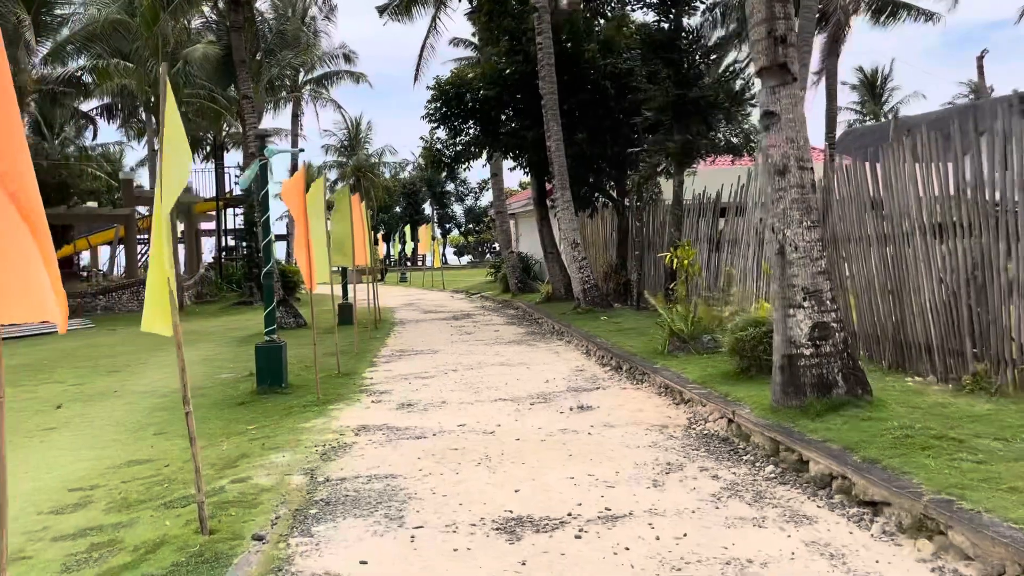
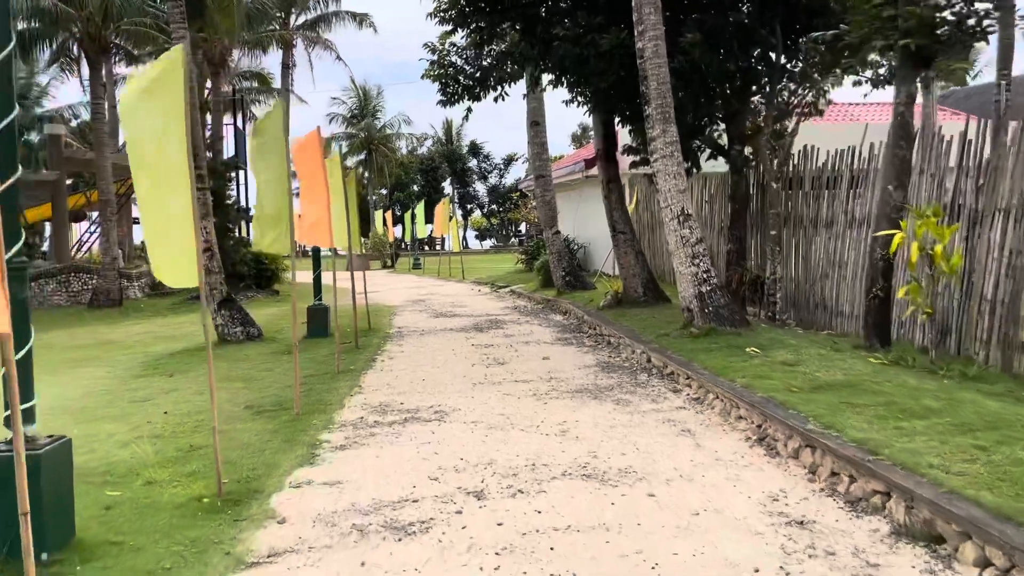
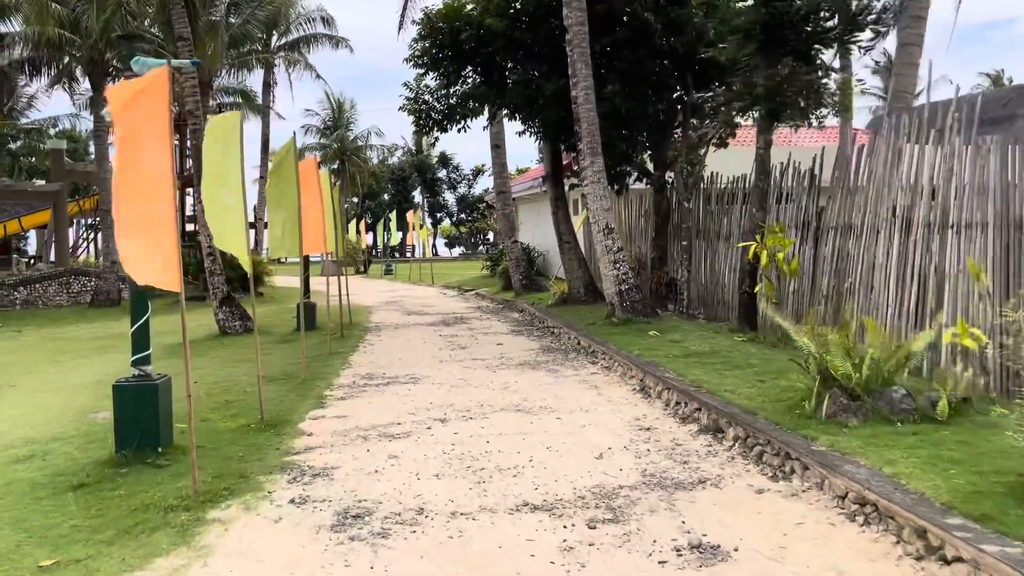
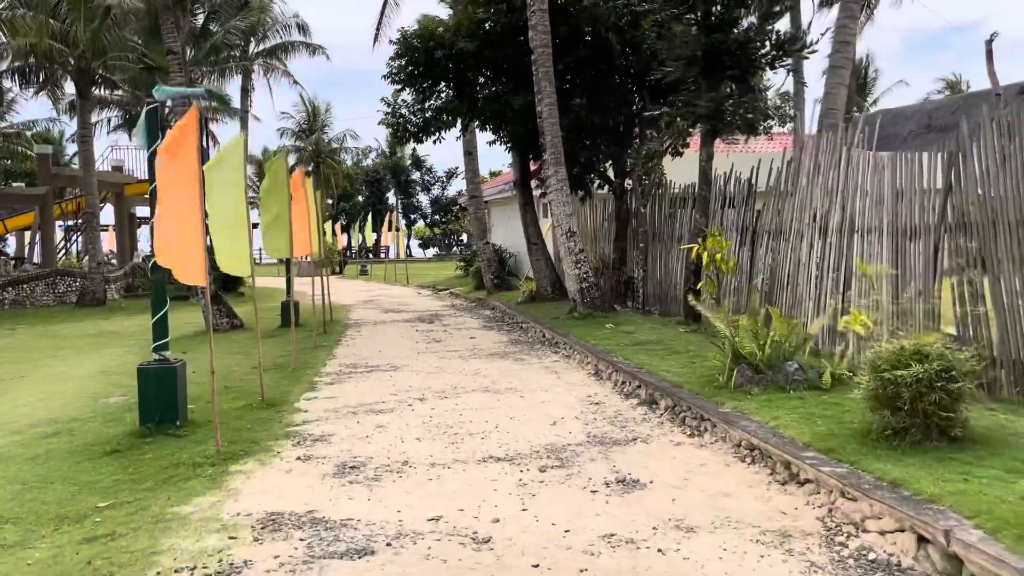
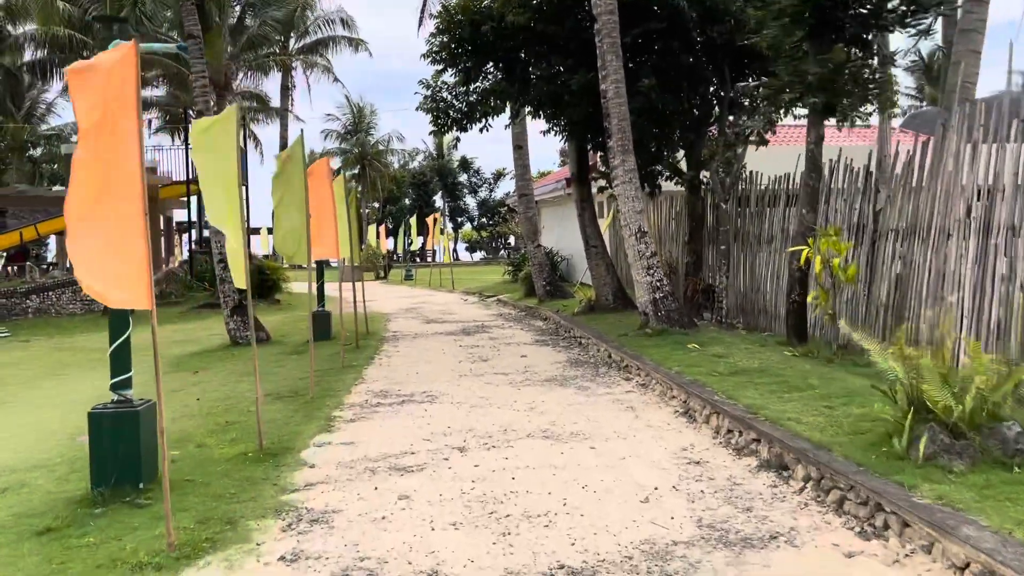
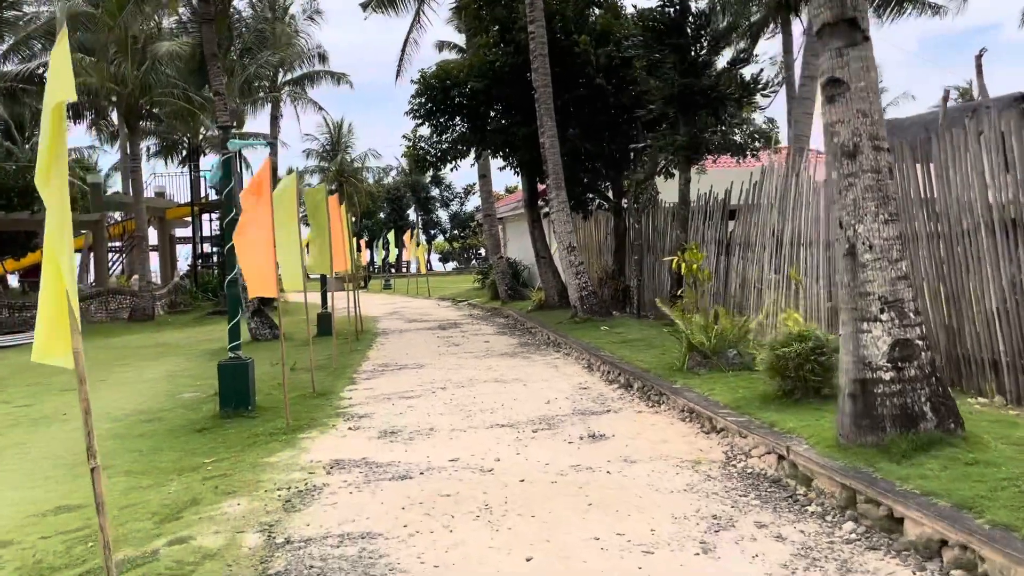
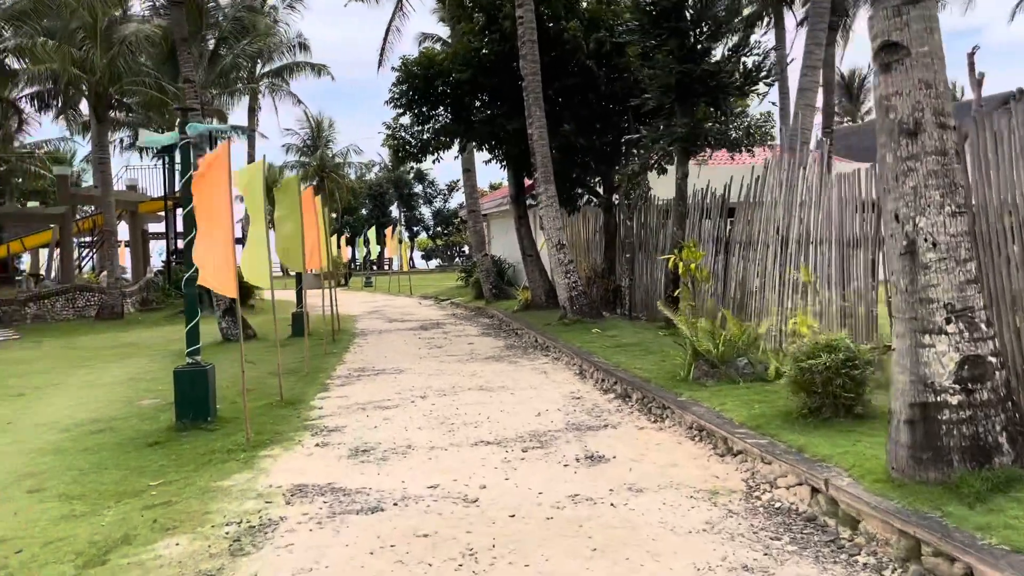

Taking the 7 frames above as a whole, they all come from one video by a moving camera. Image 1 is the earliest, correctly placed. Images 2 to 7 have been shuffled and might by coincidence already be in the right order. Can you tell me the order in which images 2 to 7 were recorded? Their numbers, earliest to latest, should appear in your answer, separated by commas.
6, 7, 4, 3, 5, 2
